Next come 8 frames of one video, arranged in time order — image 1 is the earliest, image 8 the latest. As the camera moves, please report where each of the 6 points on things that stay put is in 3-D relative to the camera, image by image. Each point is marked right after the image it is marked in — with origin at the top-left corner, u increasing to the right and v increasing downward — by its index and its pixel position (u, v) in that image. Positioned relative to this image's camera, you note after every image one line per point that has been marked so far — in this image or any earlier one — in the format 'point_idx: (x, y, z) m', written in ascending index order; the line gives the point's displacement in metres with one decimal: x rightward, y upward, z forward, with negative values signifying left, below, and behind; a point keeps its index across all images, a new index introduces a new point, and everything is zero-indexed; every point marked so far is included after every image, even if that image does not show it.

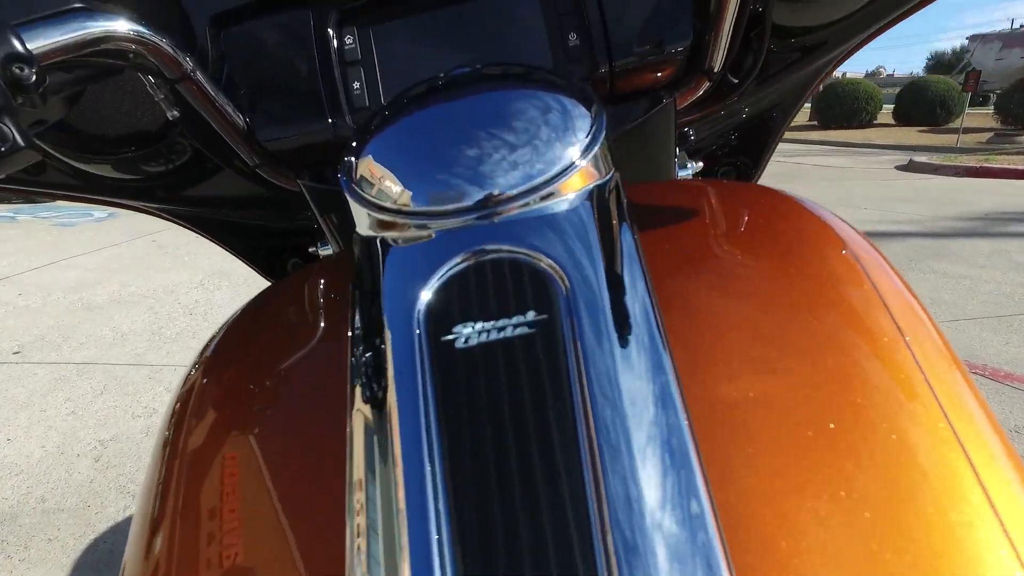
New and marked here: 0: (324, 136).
0: (-0.3, +0.2, +0.9) m
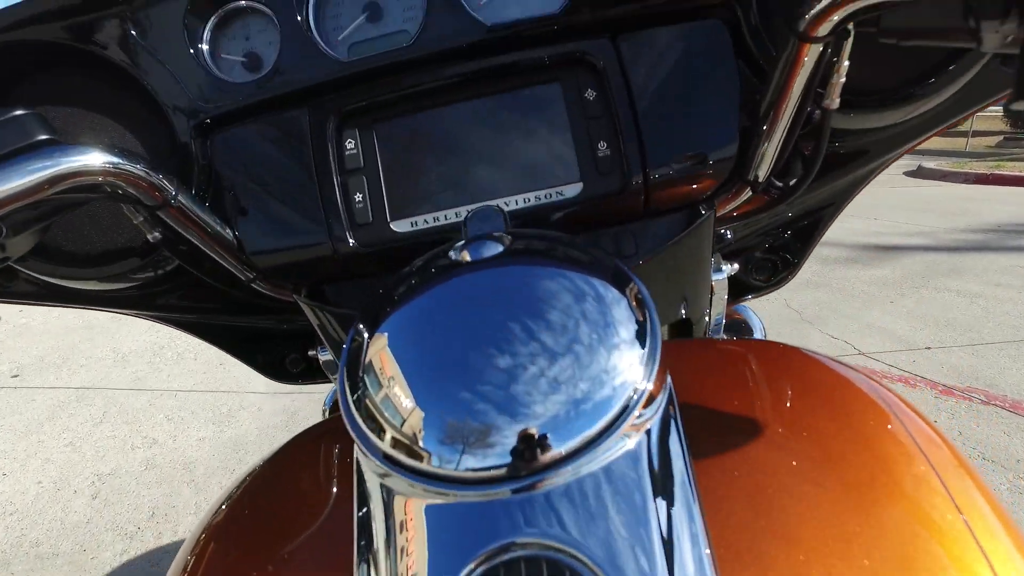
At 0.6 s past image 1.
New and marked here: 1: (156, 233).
0: (-0.2, 0.0, +0.8) m
1: (-0.4, +0.1, +0.7) m
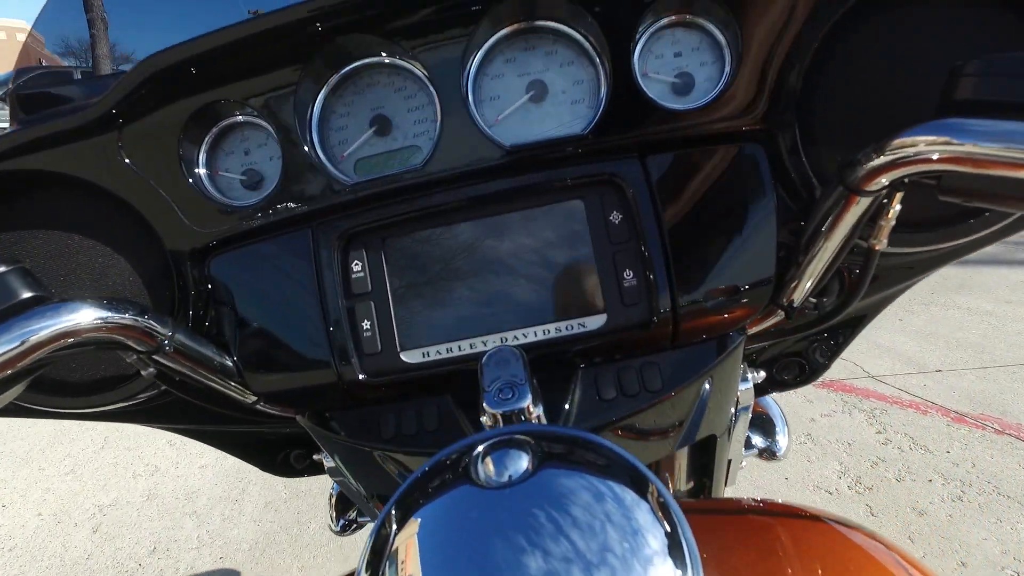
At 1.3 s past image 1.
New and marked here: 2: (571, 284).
0: (-0.2, -0.1, +0.7) m
1: (-0.4, -0.1, +0.7) m
2: (+0.1, 0.0, +0.7) m
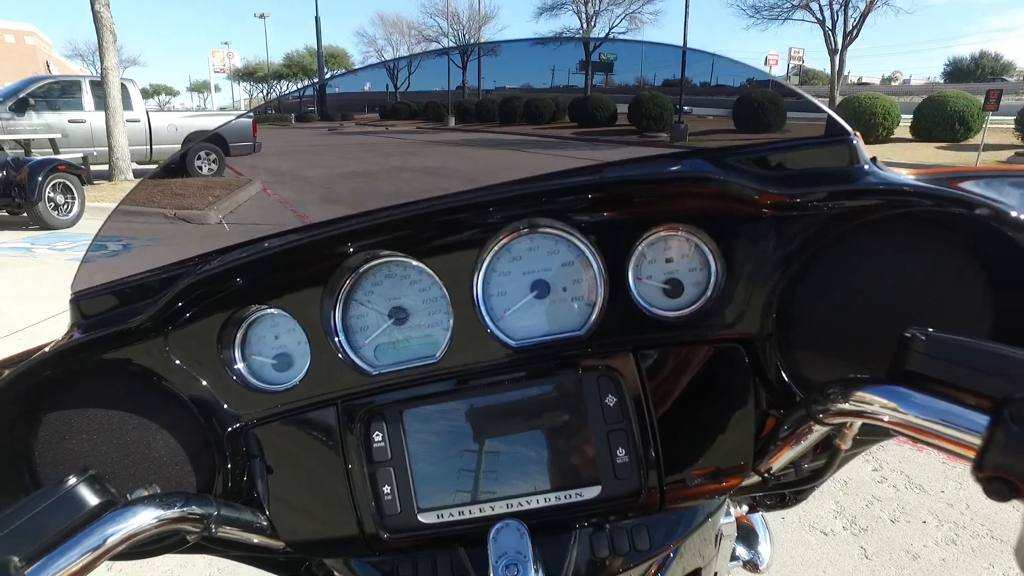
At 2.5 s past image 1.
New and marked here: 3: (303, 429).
0: (-0.2, -0.3, +0.8) m
1: (-0.4, -0.3, +0.7) m
2: (+0.1, -0.2, +0.8) m
3: (-0.3, -0.2, +0.8) m
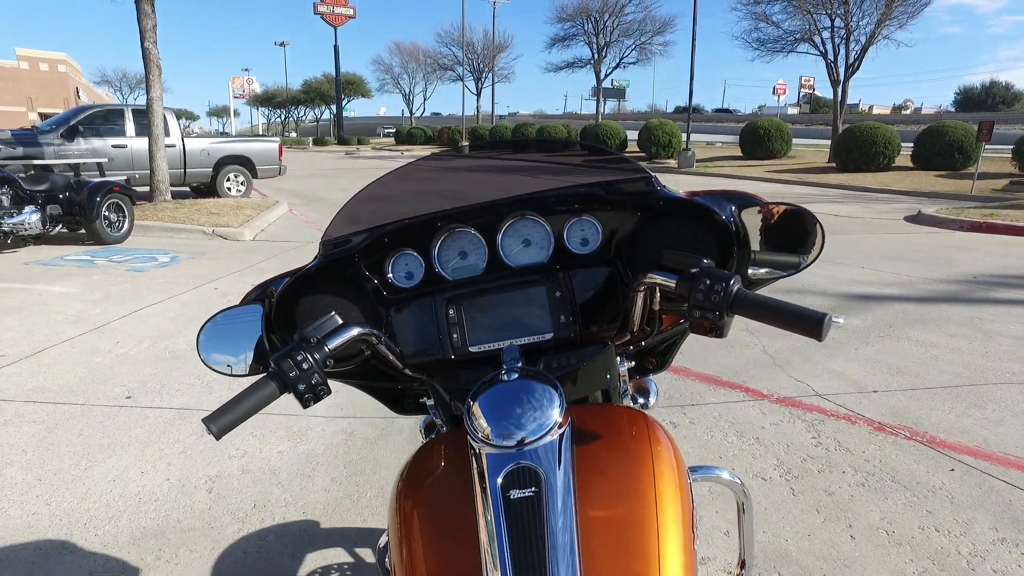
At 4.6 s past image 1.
0: (-0.2, -0.2, +1.8) m
1: (-0.4, -0.2, +1.7) m
2: (+0.1, -0.1, +1.8) m
3: (-0.3, 0.0, +1.8) m
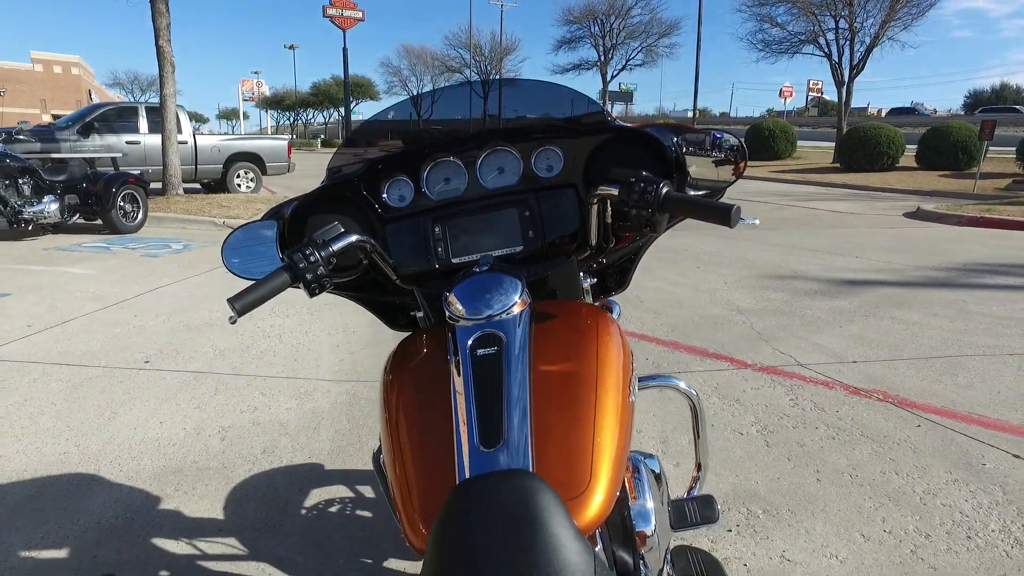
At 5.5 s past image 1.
0: (-0.3, +0.1, +2.1) m
1: (-0.5, +0.1, +2.0) m
2: (0.0, +0.2, +2.1) m
3: (-0.4, +0.2, +2.1) m
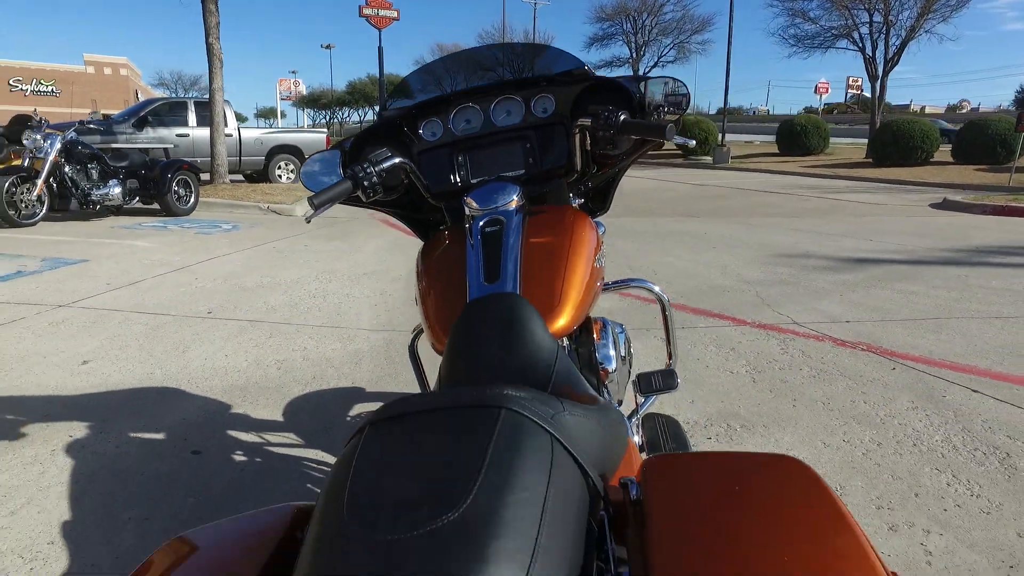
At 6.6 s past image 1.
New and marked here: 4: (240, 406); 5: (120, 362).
0: (-0.3, +0.4, +2.7) m
1: (-0.4, +0.5, +2.6) m
2: (0.0, +0.5, +2.7) m
3: (-0.3, +0.6, +2.7) m
4: (-1.9, -0.8, +4.2) m
5: (-3.0, -0.6, +4.8) m
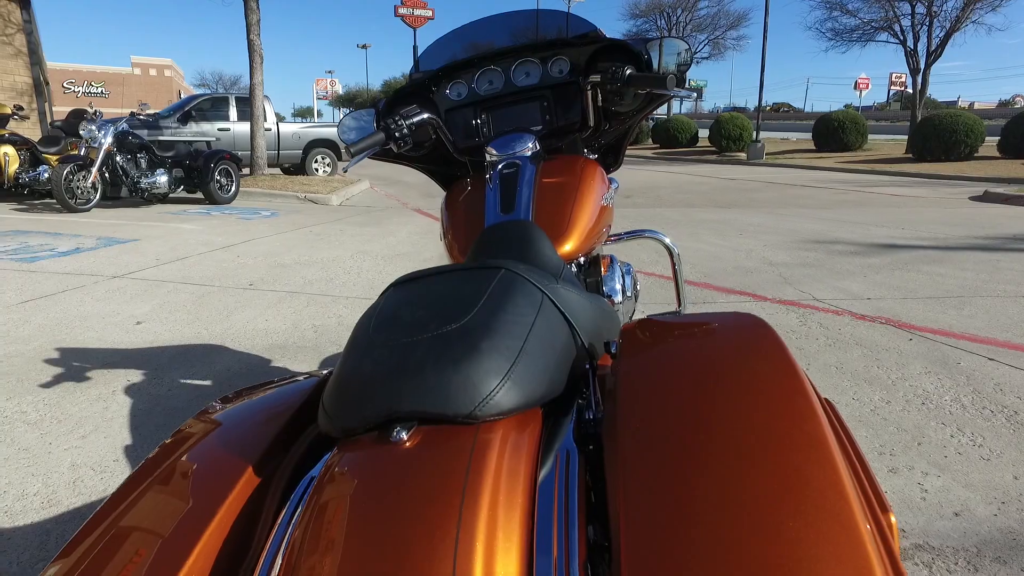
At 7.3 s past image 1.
0: (-0.2, +0.7, +2.9) m
1: (-0.4, +0.7, +2.9) m
2: (+0.1, +0.8, +2.9) m
3: (-0.2, +0.8, +2.9) m
4: (-1.7, -0.5, +4.6) m
5: (-2.8, -0.3, +5.2) m
